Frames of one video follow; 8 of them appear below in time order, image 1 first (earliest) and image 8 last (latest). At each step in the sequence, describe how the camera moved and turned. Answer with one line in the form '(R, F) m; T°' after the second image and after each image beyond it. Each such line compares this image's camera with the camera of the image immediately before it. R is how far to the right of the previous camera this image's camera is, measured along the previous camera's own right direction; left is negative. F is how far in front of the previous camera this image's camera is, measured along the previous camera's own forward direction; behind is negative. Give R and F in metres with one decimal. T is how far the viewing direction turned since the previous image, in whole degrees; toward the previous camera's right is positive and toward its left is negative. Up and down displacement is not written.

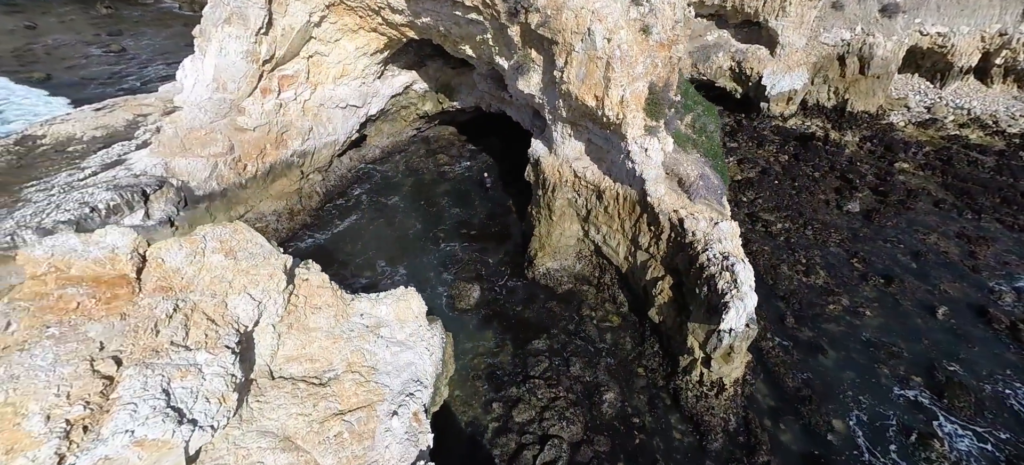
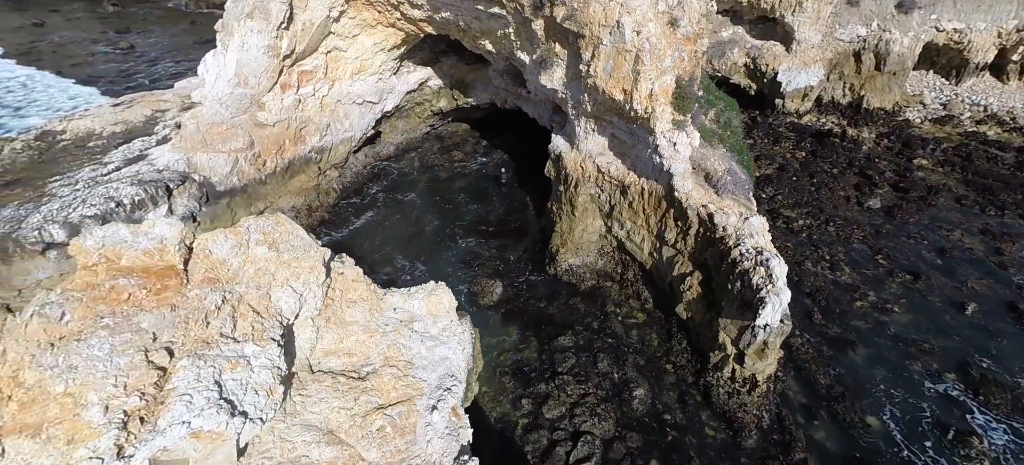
(-0.4, +0.1) m; 0°
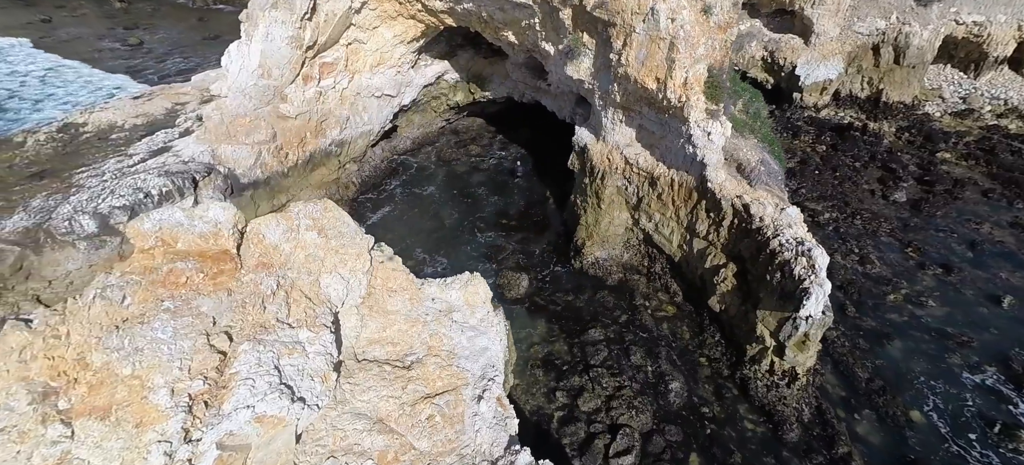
(-0.5, +0.1) m; 0°
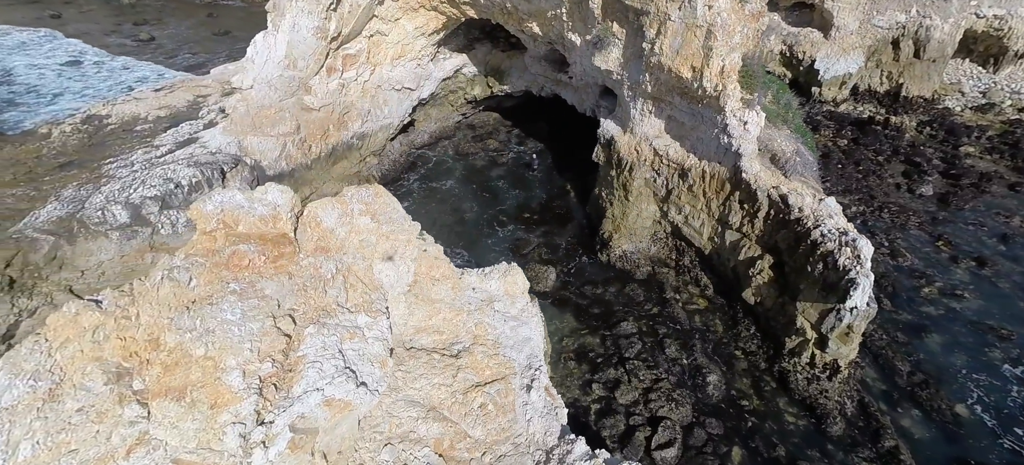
(-0.5, +0.1) m; 0°
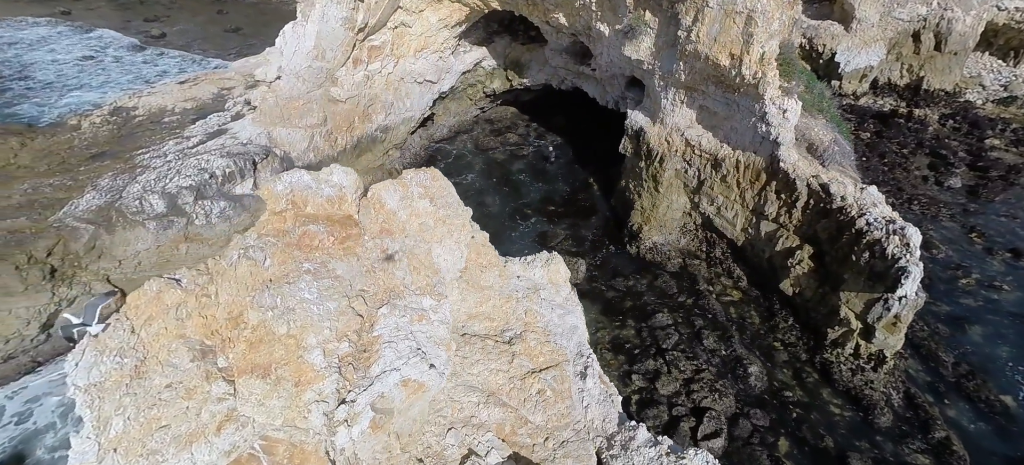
(-0.5, +0.1) m; 0°
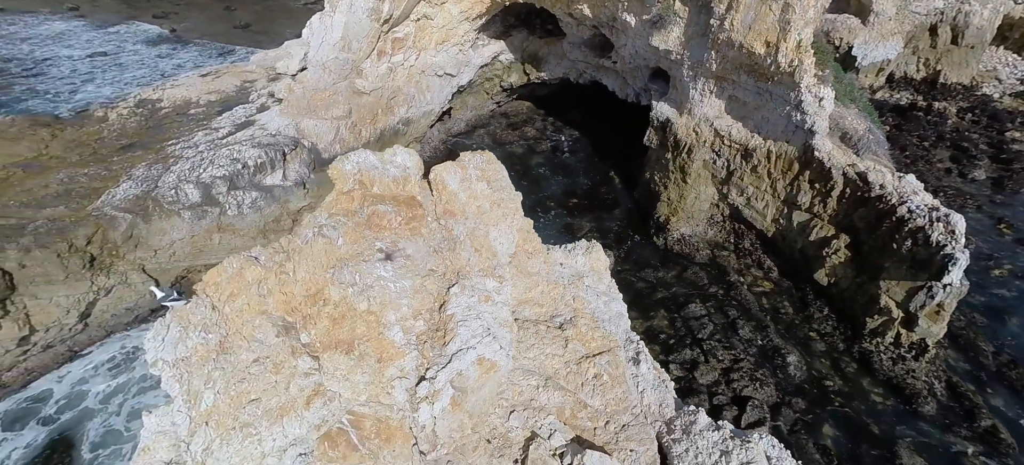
(-0.5, 0.0) m; 0°
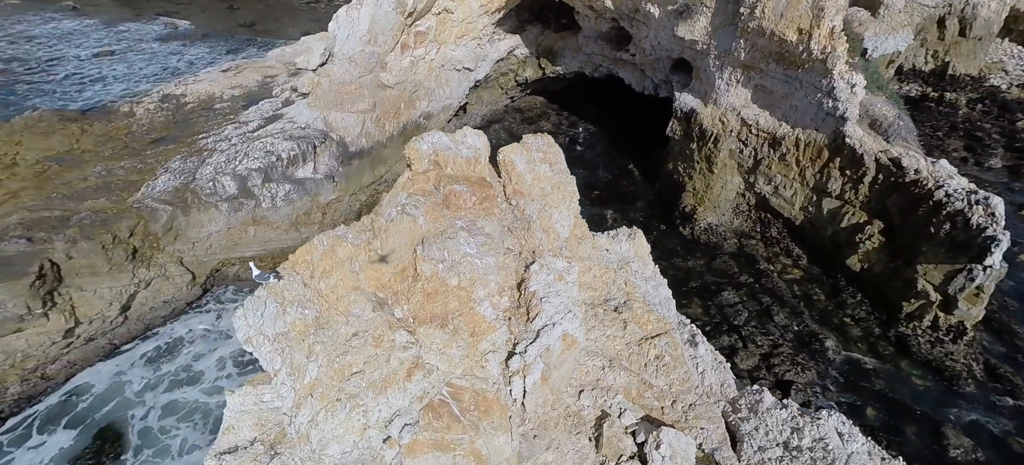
(-0.6, 0.0) m; 0°
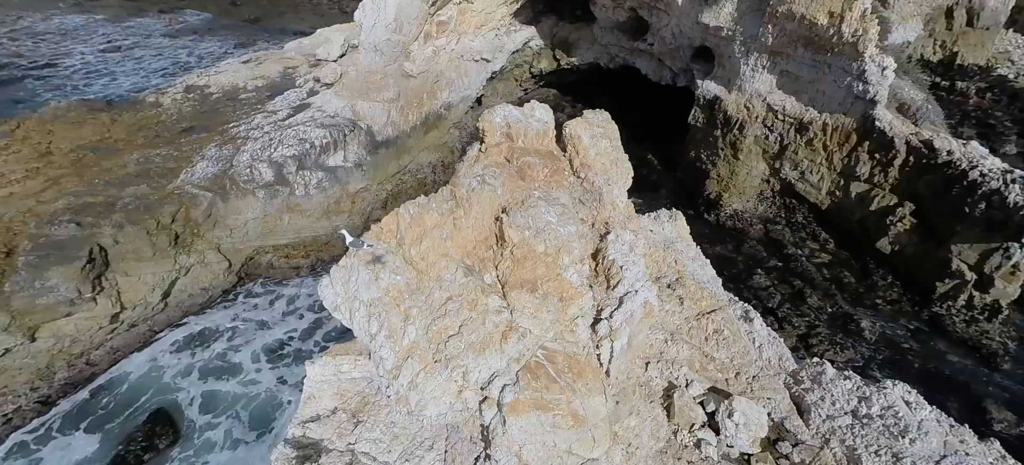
(-0.6, 0.0) m; 0°
